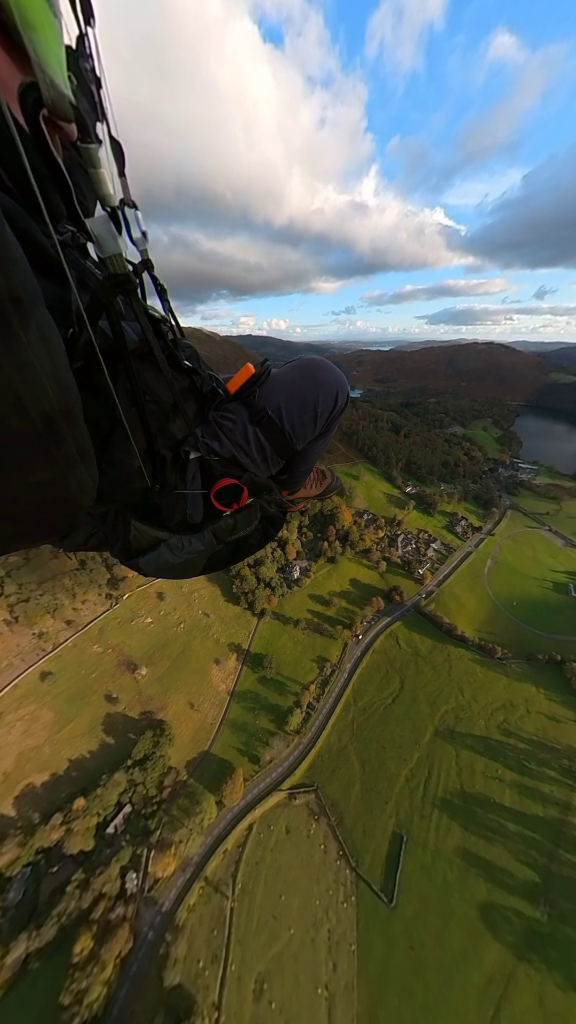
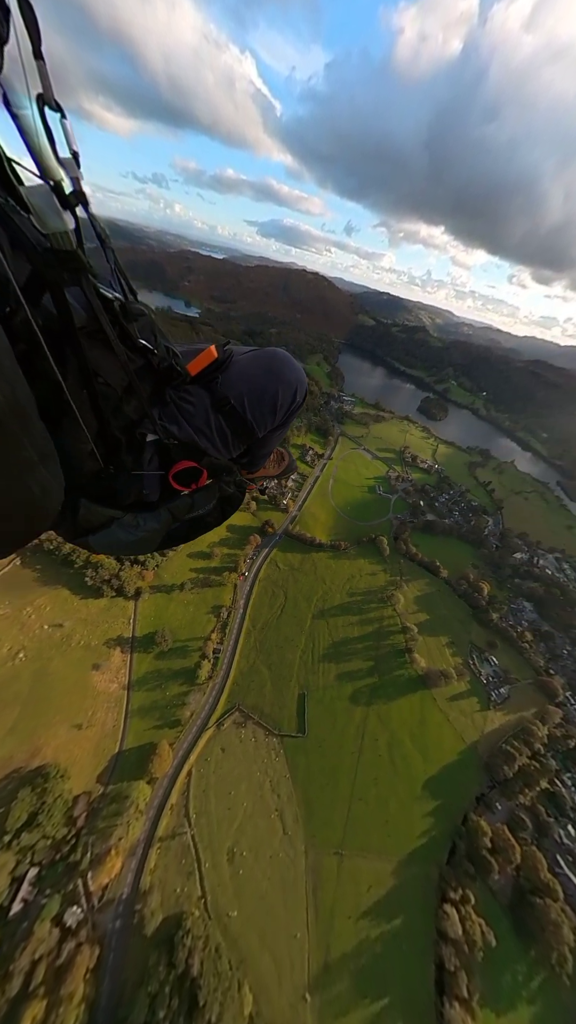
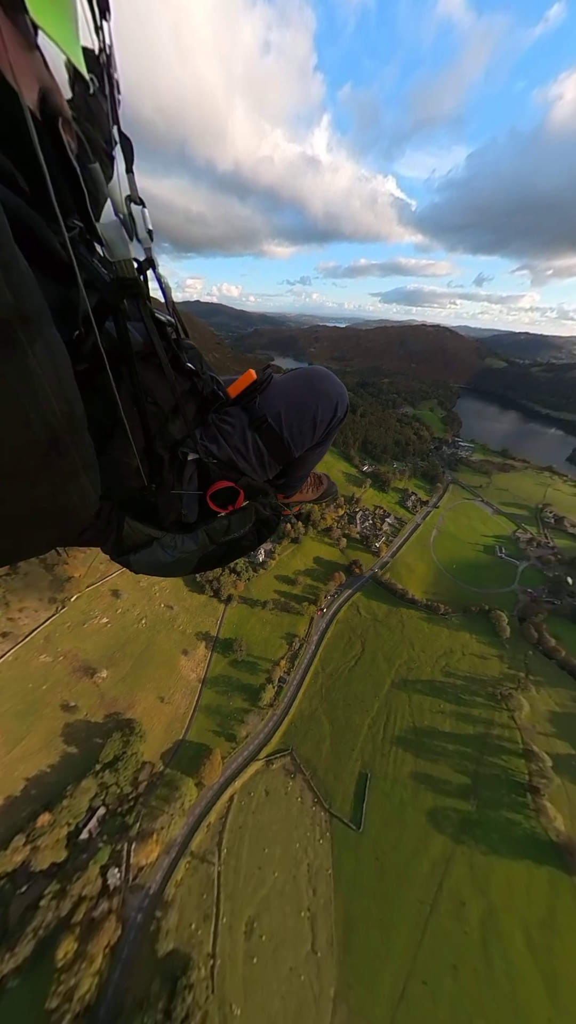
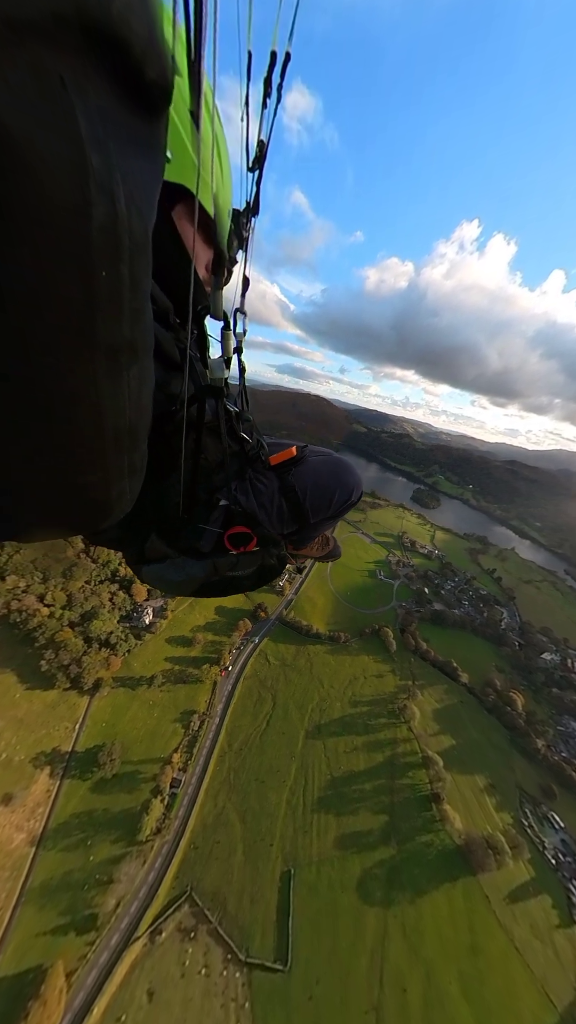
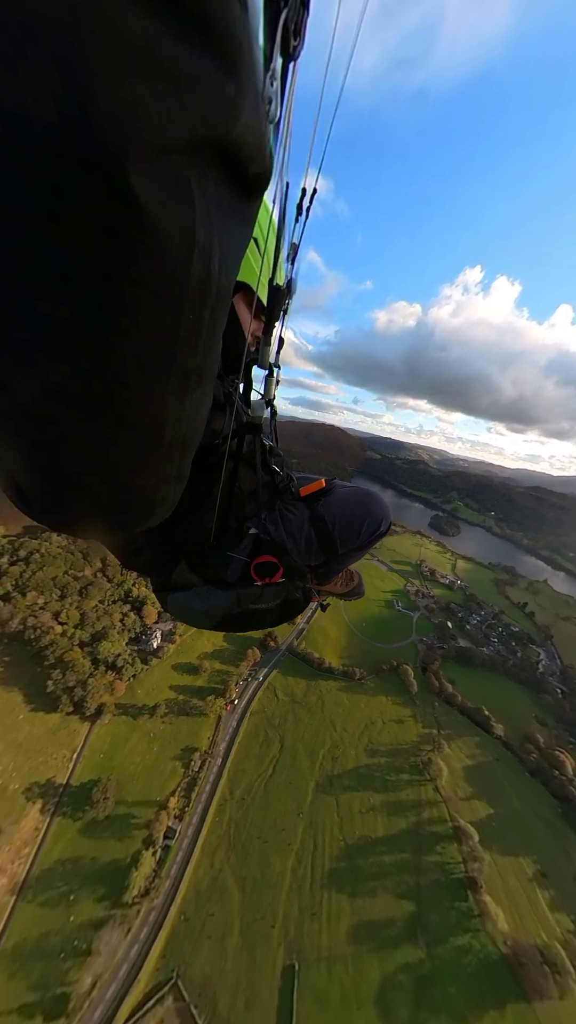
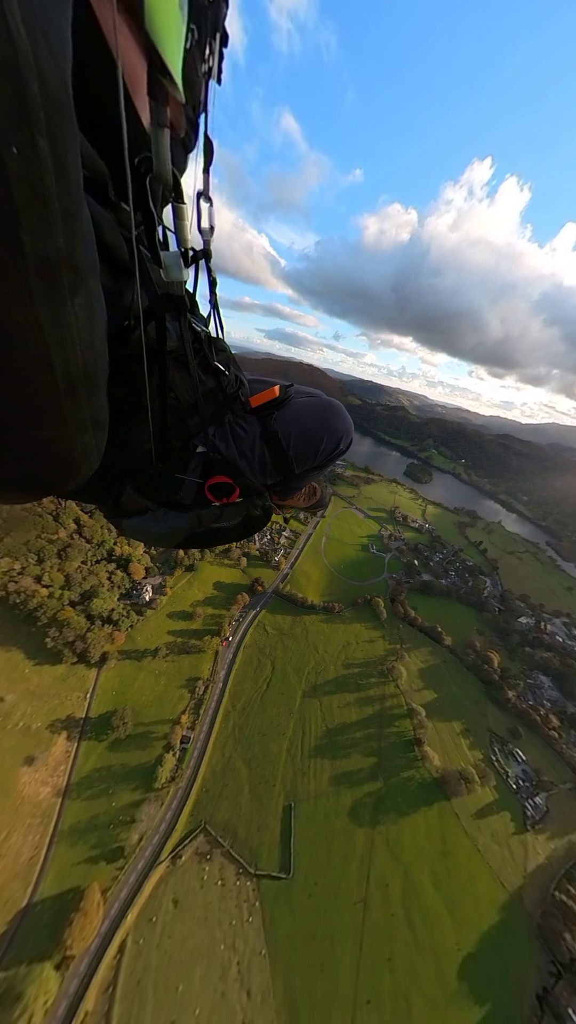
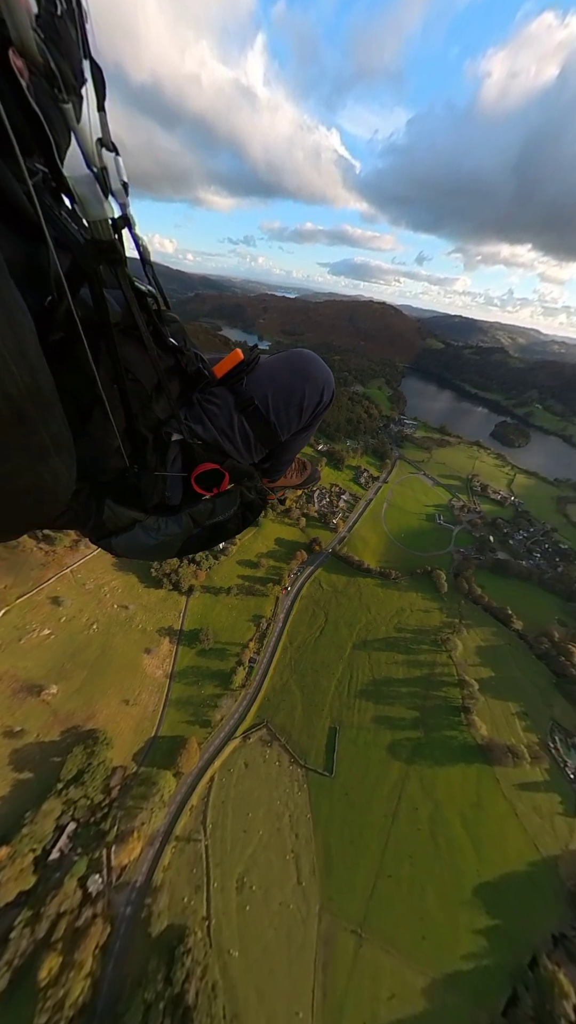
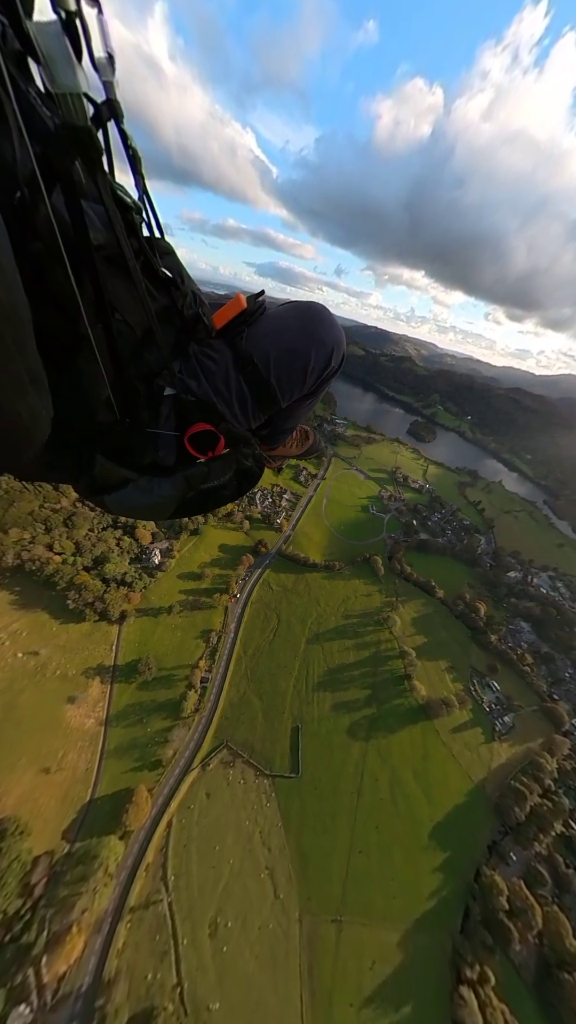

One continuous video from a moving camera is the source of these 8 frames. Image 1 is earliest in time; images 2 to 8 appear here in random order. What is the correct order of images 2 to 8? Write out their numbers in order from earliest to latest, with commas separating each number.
3, 7, 2, 8, 6, 4, 5
